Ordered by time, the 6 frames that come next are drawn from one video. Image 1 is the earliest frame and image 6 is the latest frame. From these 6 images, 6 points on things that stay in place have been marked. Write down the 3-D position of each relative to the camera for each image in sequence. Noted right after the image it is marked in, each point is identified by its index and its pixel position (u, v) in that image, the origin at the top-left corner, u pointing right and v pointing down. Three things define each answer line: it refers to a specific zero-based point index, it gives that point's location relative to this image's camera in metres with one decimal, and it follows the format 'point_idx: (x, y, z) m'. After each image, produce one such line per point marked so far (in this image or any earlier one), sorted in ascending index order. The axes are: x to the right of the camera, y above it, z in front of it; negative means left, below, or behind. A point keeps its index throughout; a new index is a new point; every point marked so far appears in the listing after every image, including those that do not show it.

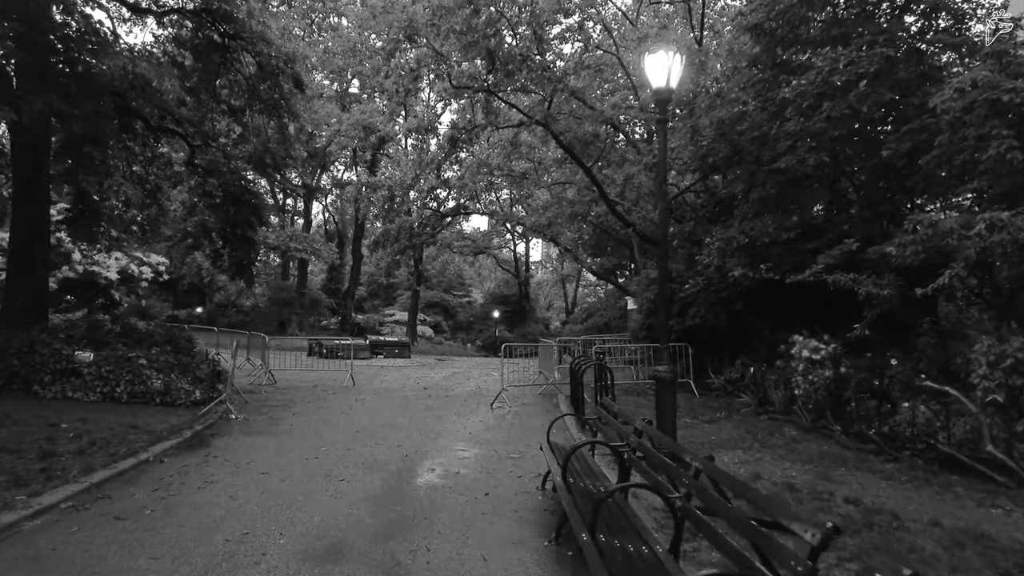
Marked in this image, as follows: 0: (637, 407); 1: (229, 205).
0: (+1.6, -1.5, +8.5) m
1: (-5.4, +1.6, +12.5) m
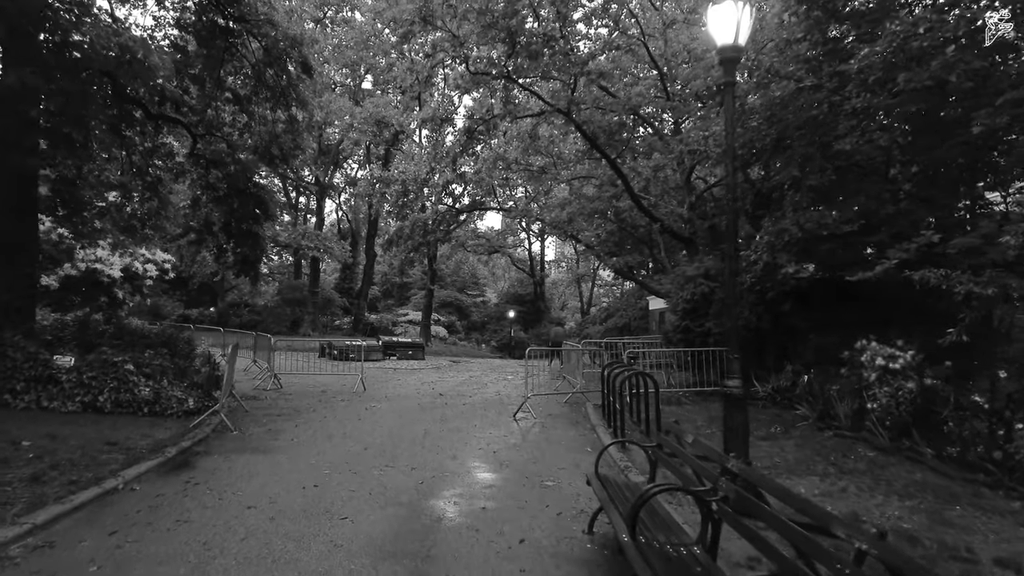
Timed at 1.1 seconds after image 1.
0: (+1.9, -1.5, +7.6) m
1: (-5.0, +1.6, +11.8) m
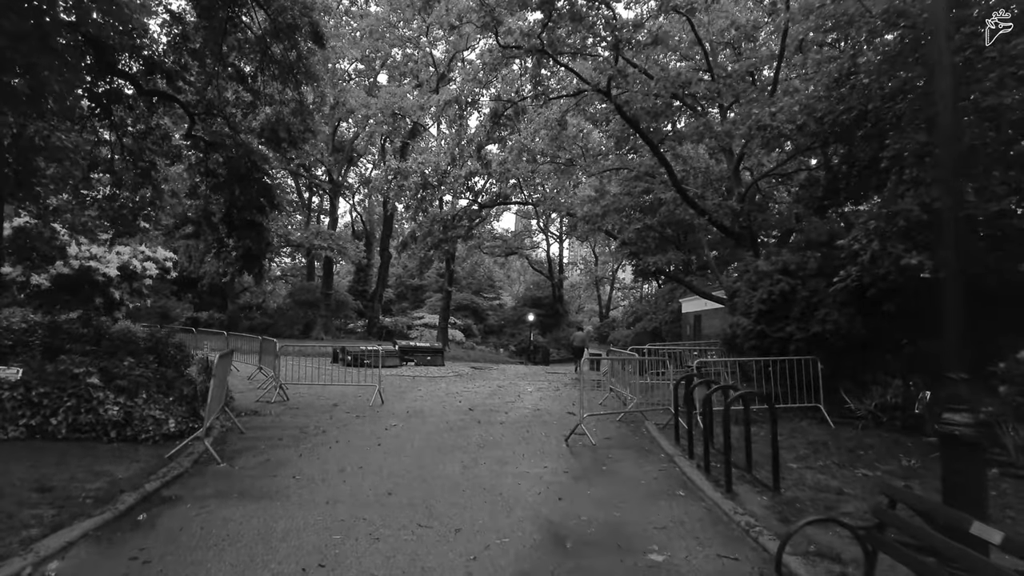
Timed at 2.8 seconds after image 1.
0: (+2.5, -1.5, +6.2) m
1: (-4.4, +1.7, +10.5) m
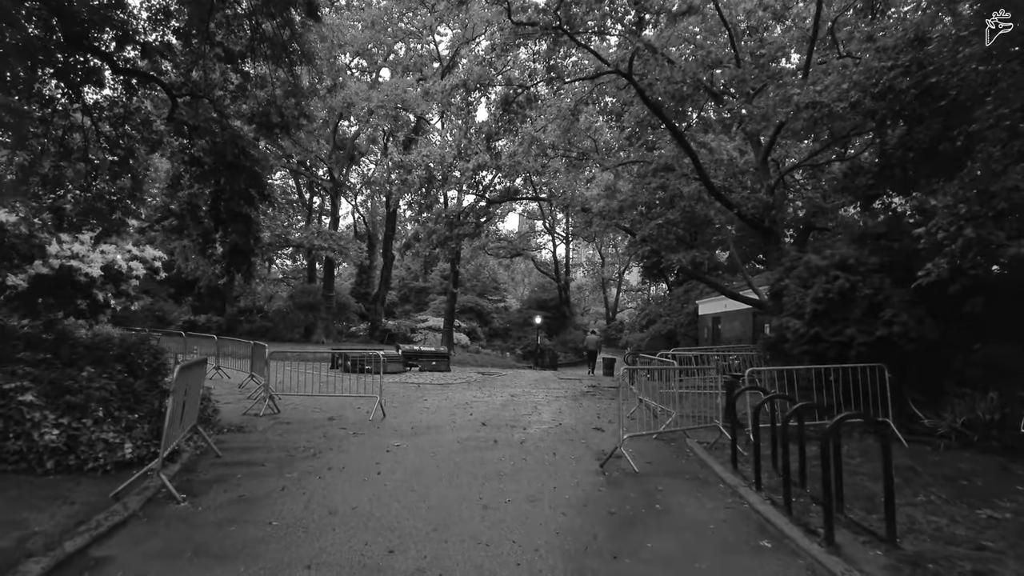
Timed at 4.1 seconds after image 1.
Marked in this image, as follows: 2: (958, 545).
0: (+2.7, -1.4, +5.1) m
1: (-4.2, +1.7, +9.5) m
2: (+2.4, -1.4, +3.5) m
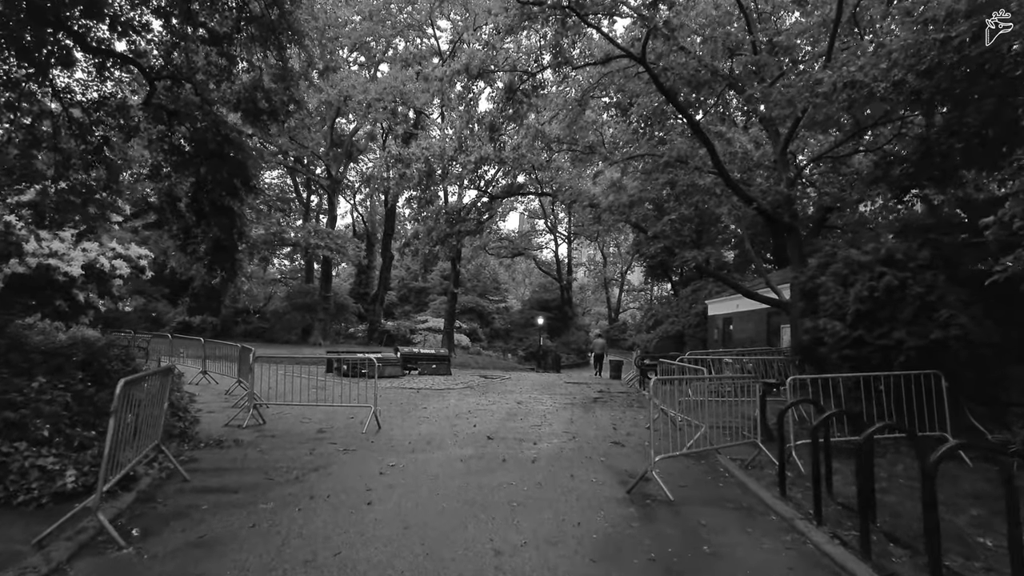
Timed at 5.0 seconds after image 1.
0: (+2.8, -1.4, +4.4) m
1: (-4.1, +1.7, +8.7) m
2: (+2.5, -1.3, +2.7) m
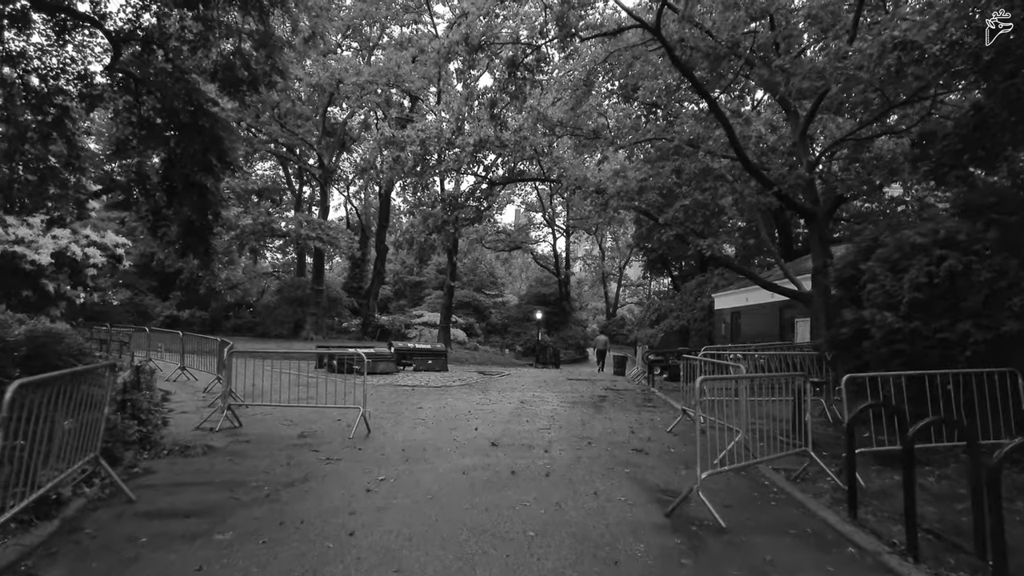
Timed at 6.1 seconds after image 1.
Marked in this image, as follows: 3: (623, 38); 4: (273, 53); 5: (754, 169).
0: (+2.8, -1.3, +3.6) m
1: (-4.0, +1.8, +7.8) m
2: (+2.6, -1.2, +1.9) m
3: (+2.3, +5.1, +13.4) m
4: (-3.2, +3.1, +8.8) m
5: (+4.2, +2.0, +11.4) m
